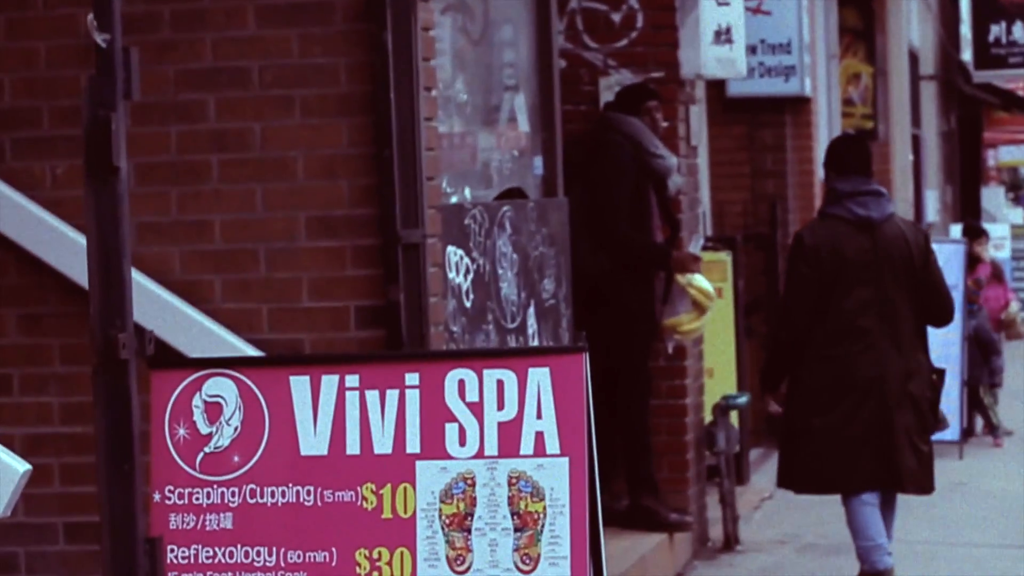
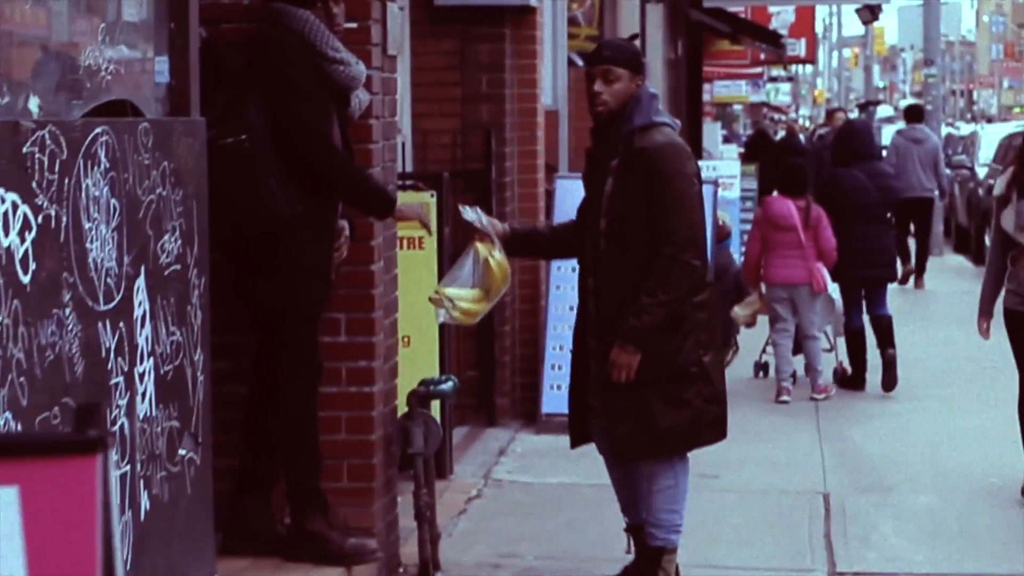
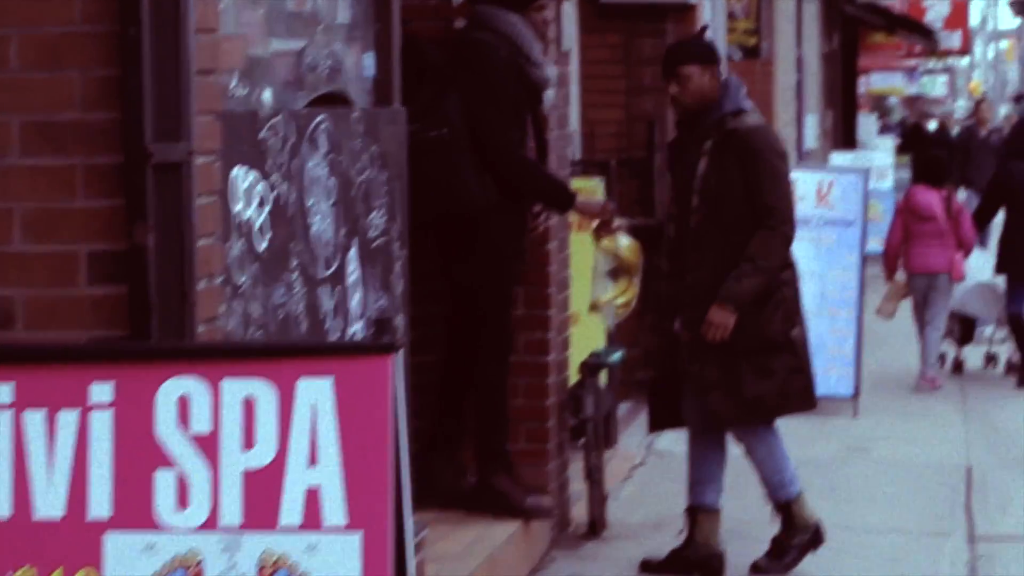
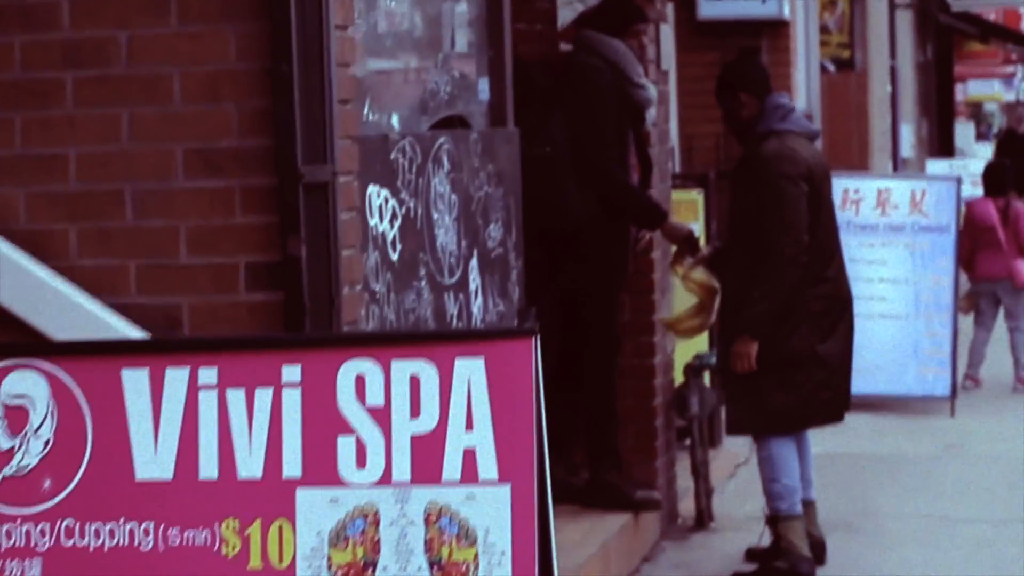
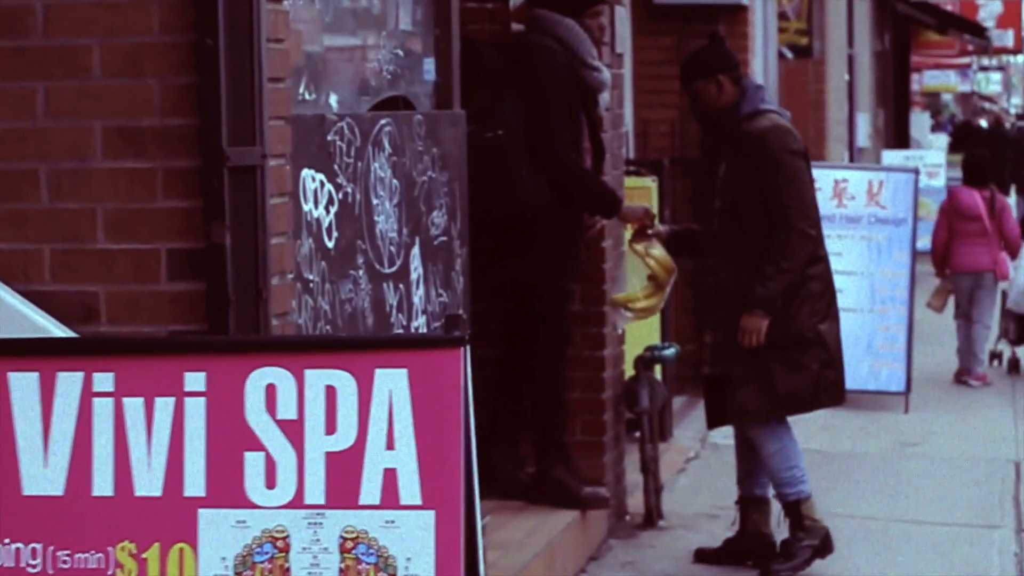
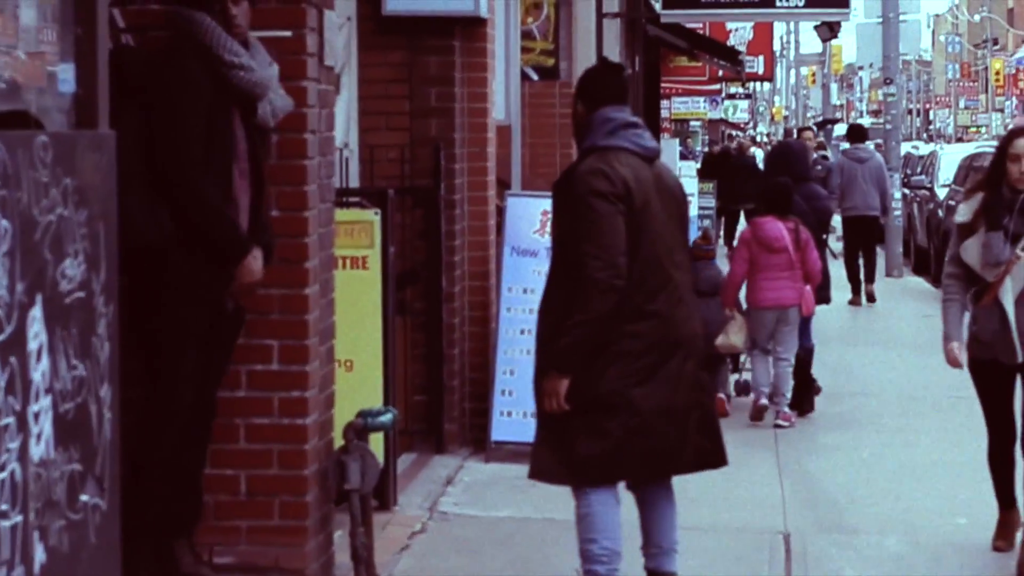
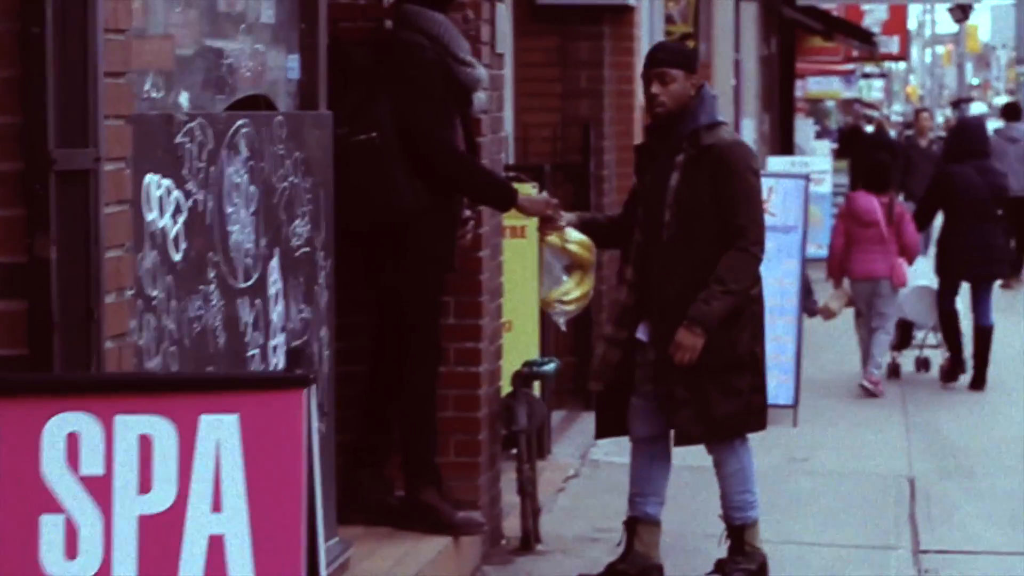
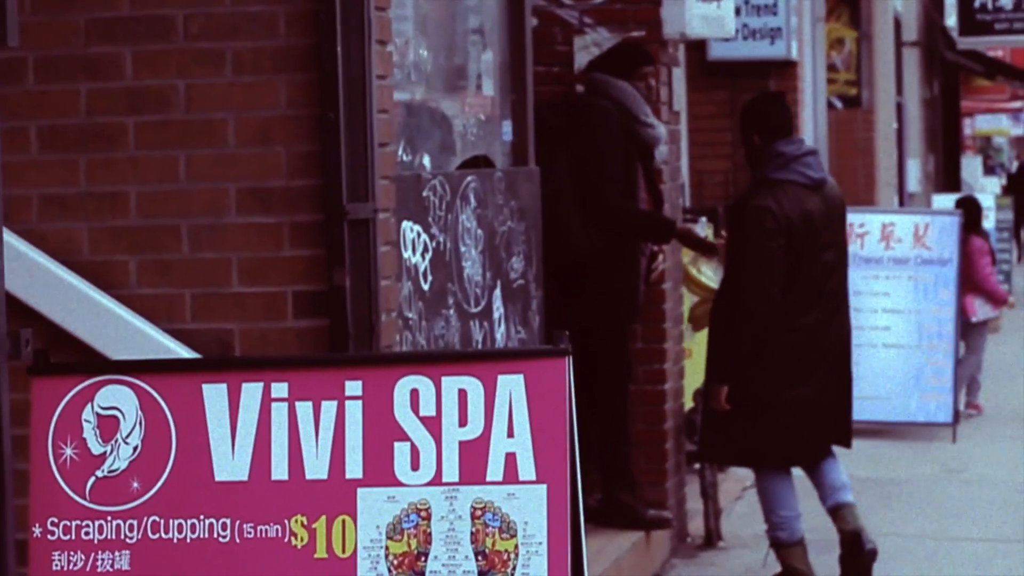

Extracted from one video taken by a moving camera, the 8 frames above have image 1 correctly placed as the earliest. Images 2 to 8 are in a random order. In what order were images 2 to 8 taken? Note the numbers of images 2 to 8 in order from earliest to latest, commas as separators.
8, 4, 5, 3, 7, 2, 6
